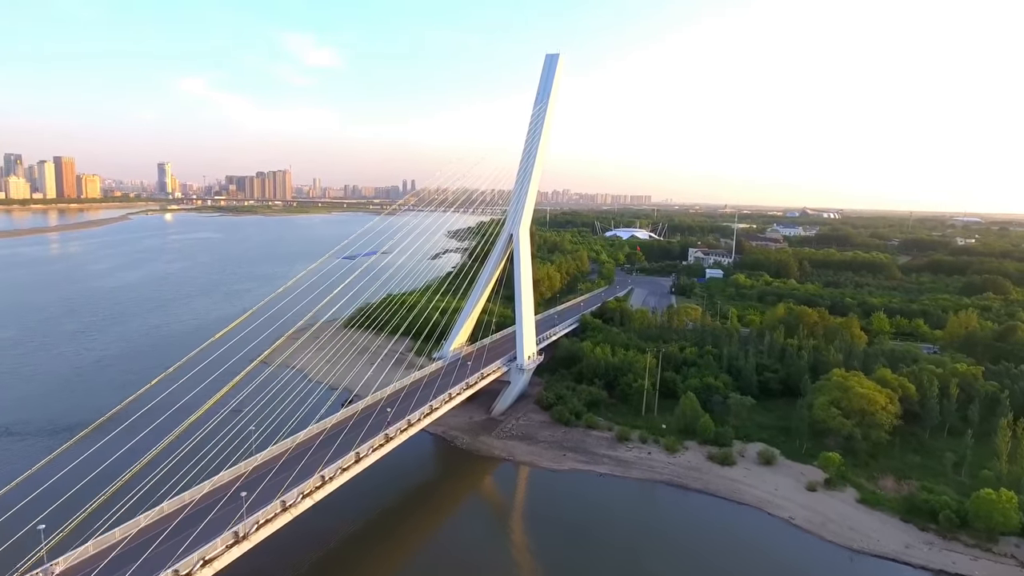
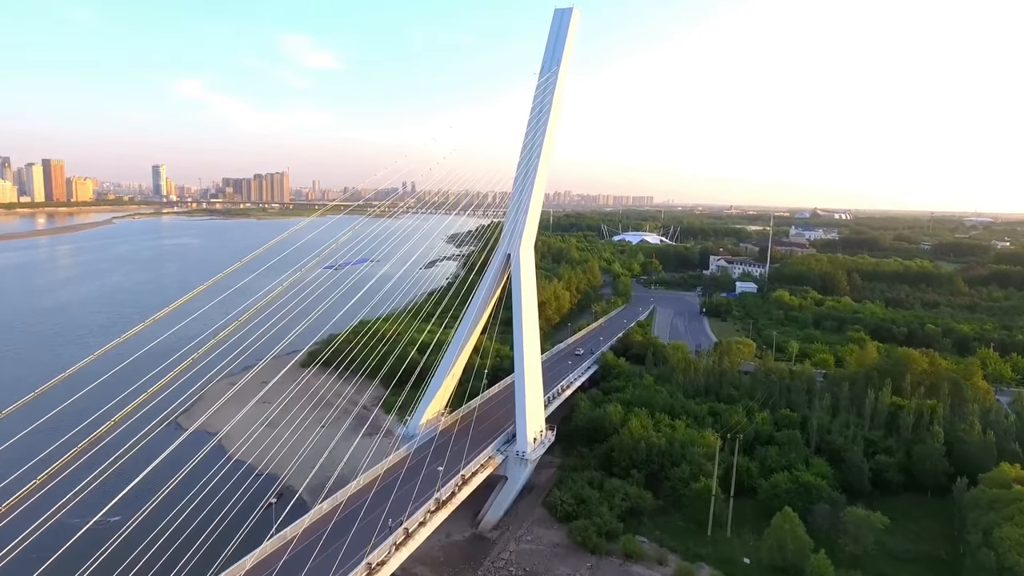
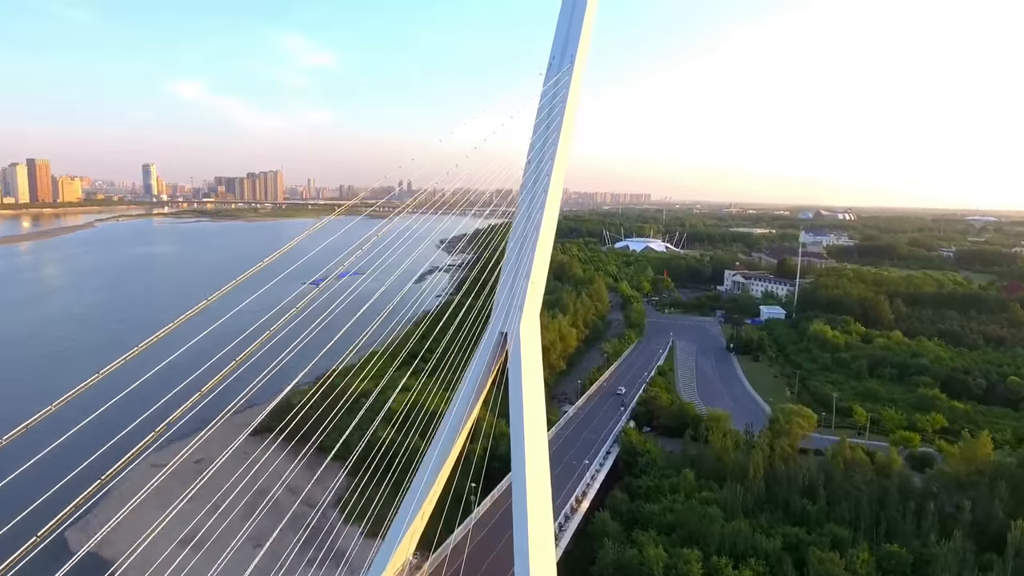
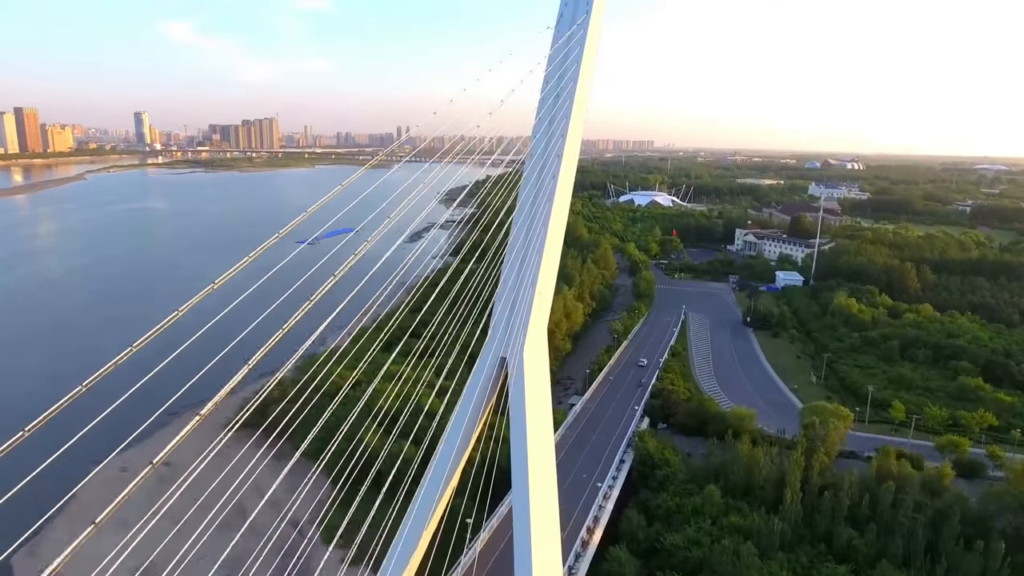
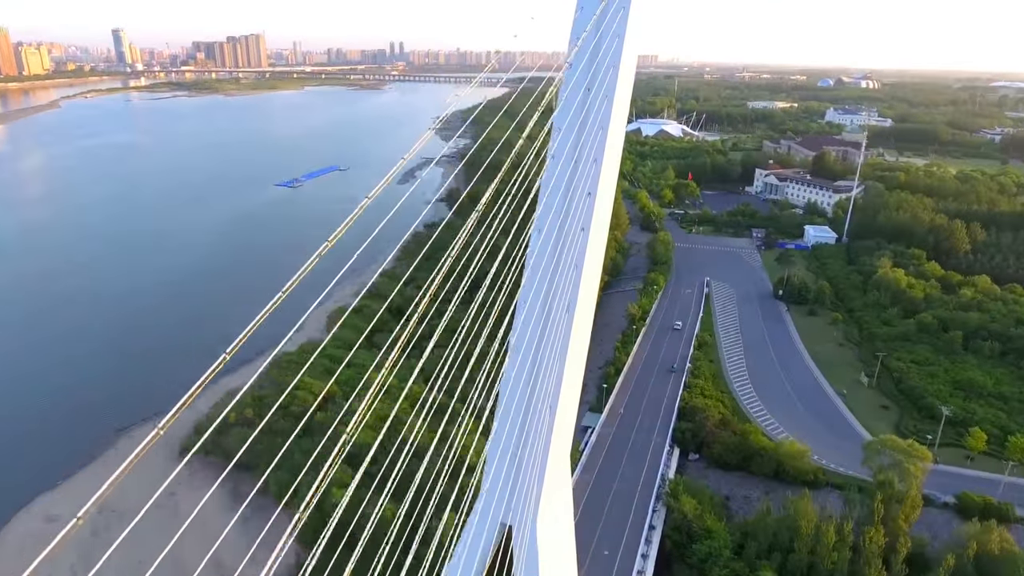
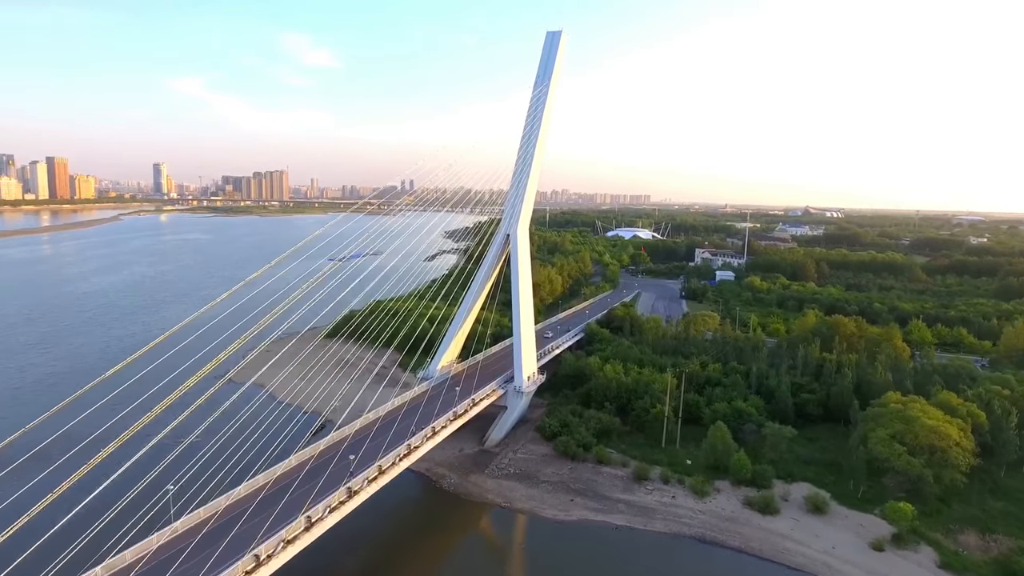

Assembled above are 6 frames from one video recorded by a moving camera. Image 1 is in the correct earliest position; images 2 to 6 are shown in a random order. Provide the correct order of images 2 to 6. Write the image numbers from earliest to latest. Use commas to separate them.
6, 2, 3, 4, 5
